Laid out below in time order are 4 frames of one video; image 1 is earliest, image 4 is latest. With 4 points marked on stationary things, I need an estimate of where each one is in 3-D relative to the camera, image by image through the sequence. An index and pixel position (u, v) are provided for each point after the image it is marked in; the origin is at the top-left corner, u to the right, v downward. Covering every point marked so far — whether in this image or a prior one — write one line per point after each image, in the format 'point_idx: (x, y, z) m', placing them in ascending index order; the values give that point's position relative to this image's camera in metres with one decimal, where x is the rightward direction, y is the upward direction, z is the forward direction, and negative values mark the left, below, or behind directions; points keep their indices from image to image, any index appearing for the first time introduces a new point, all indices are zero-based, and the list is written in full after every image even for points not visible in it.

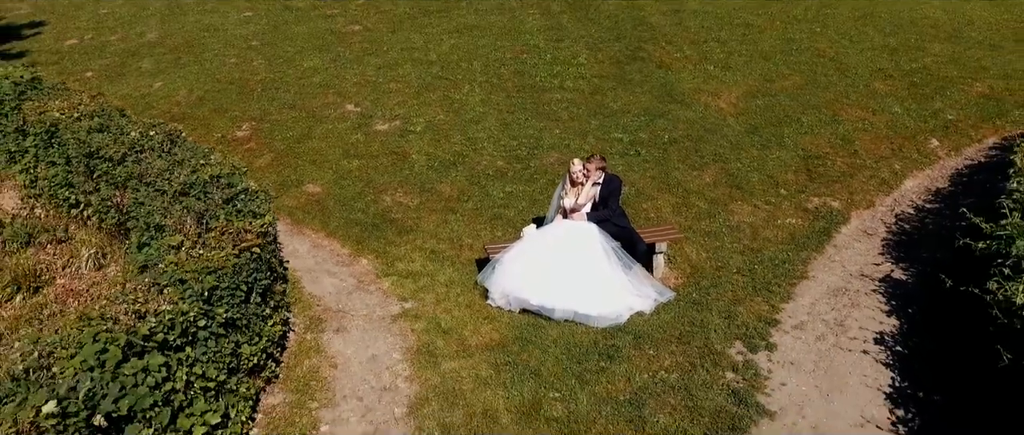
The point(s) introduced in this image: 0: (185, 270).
0: (-2.4, -0.4, +5.9) m
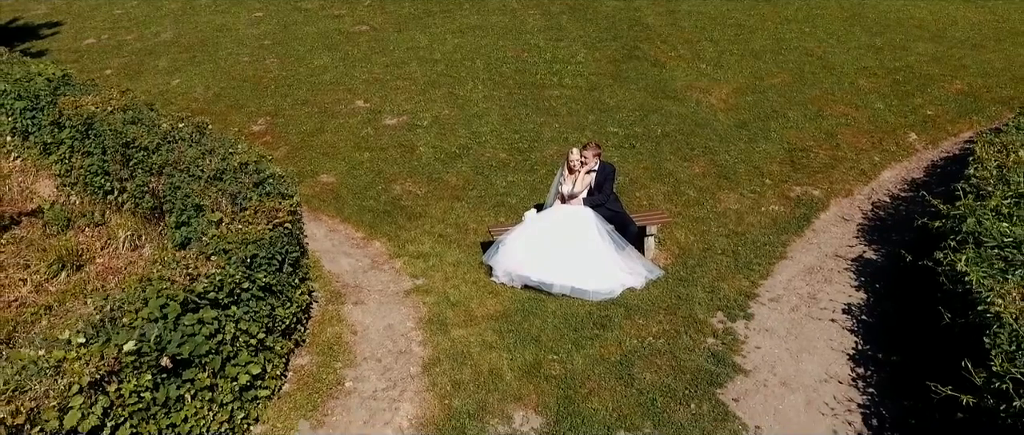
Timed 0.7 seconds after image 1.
0: (-2.4, -0.2, +6.7) m
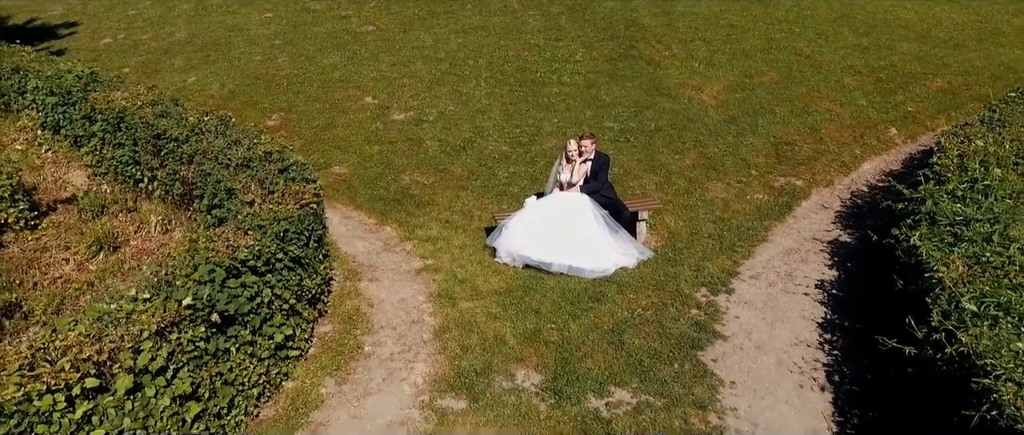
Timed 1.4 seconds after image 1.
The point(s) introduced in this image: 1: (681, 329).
0: (-2.4, 0.0, +7.5) m
1: (+1.8, -1.2, +8.2) m
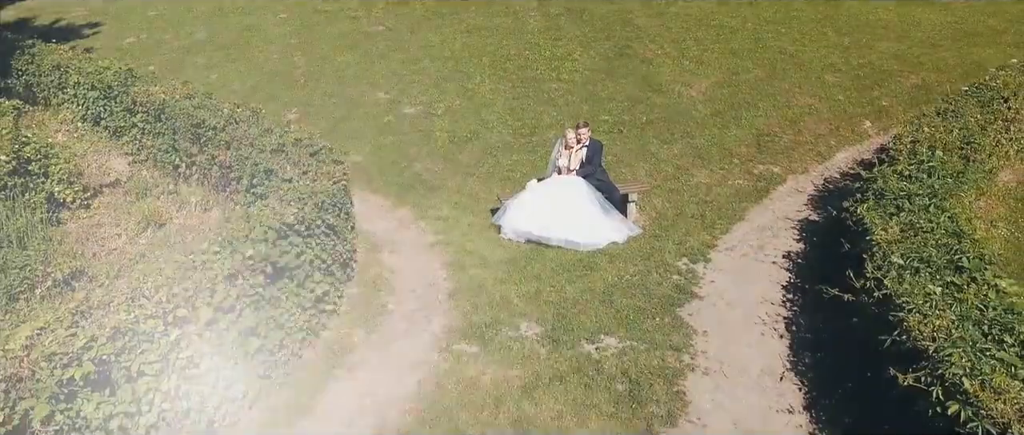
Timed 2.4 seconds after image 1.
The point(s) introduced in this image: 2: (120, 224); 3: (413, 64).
0: (-2.3, +0.3, +8.7) m
1: (+1.8, -0.9, +9.4) m
2: (-5.7, -0.1, +11.3) m
3: (-2.4, +3.8, +19.3) m
